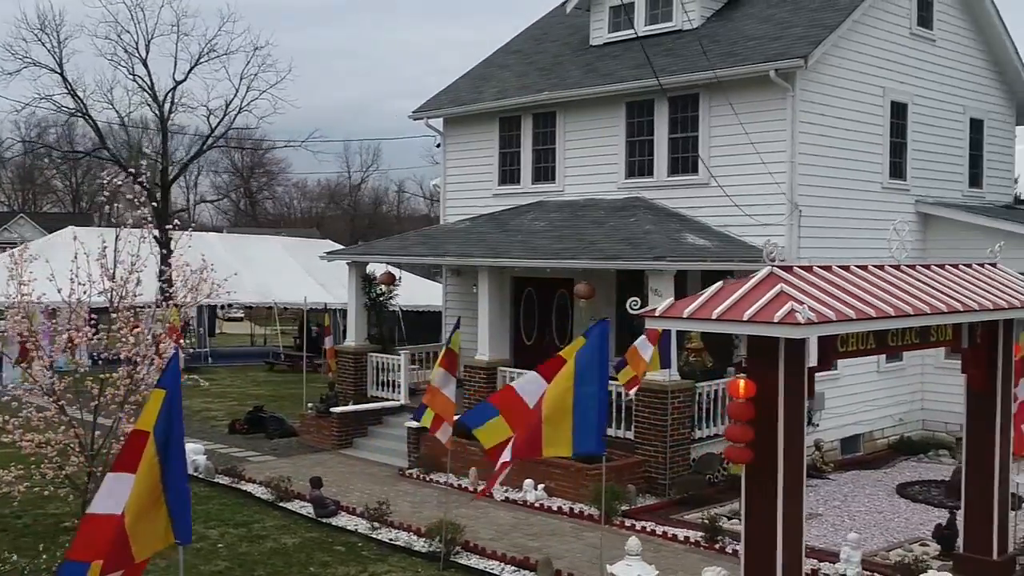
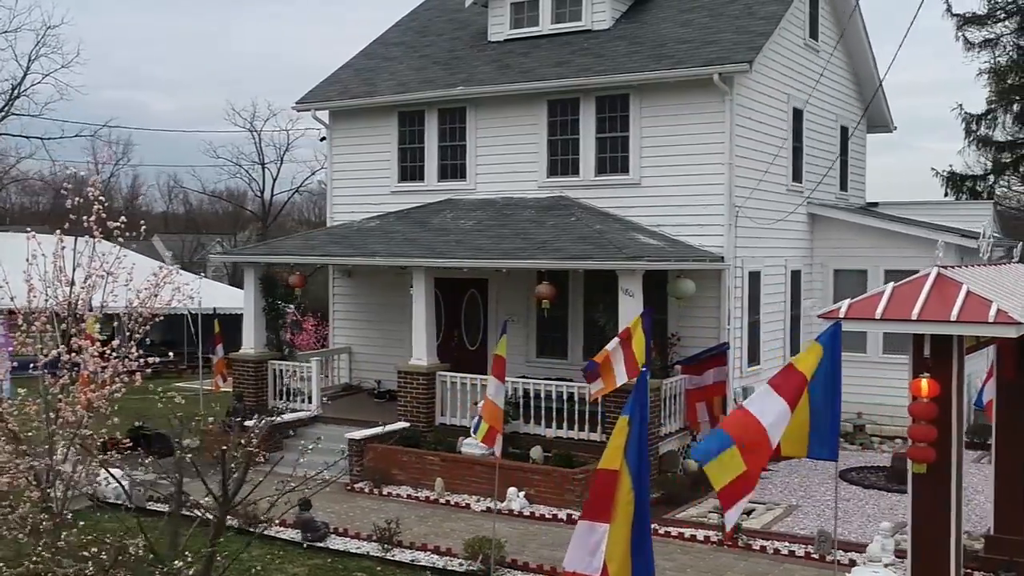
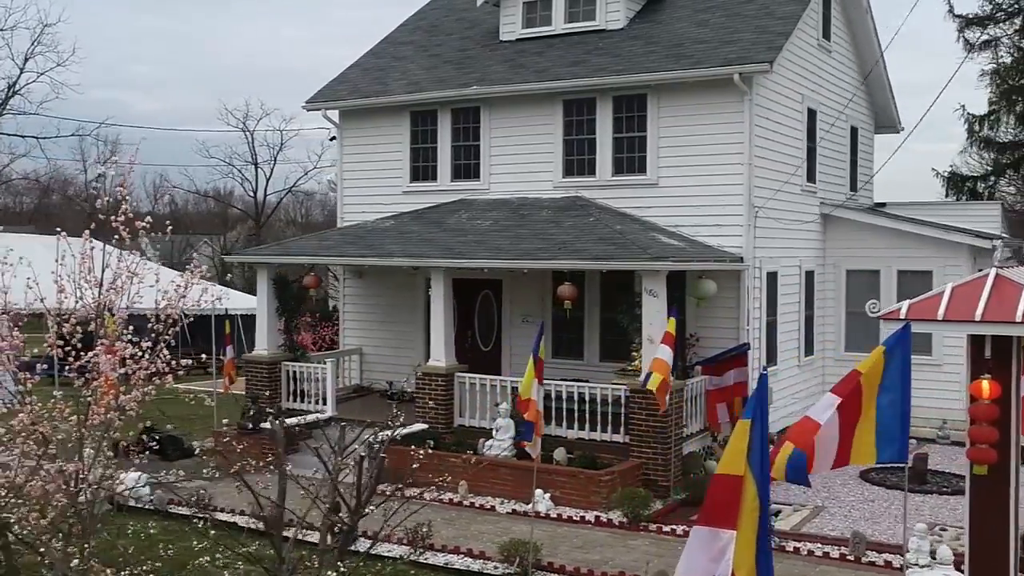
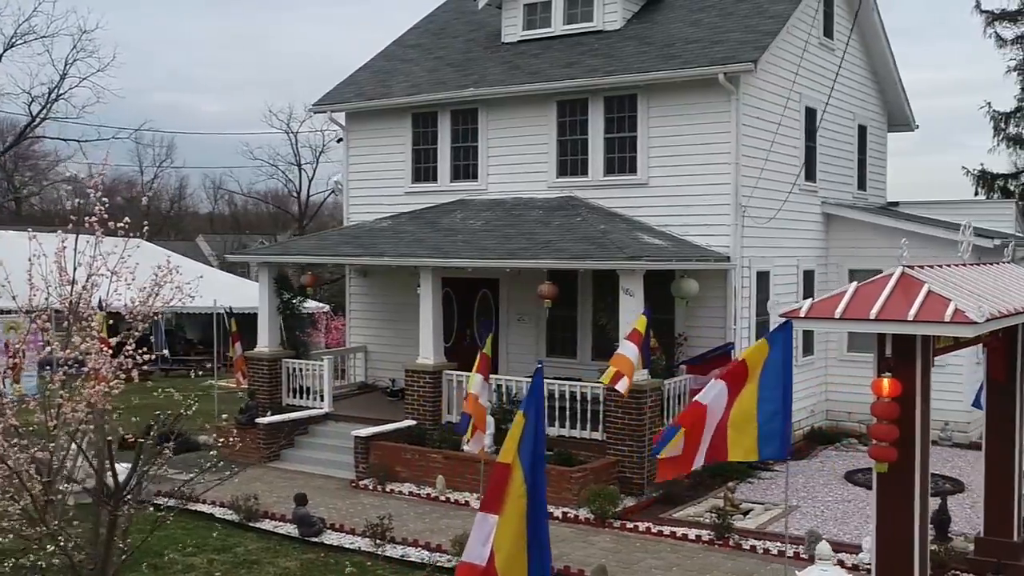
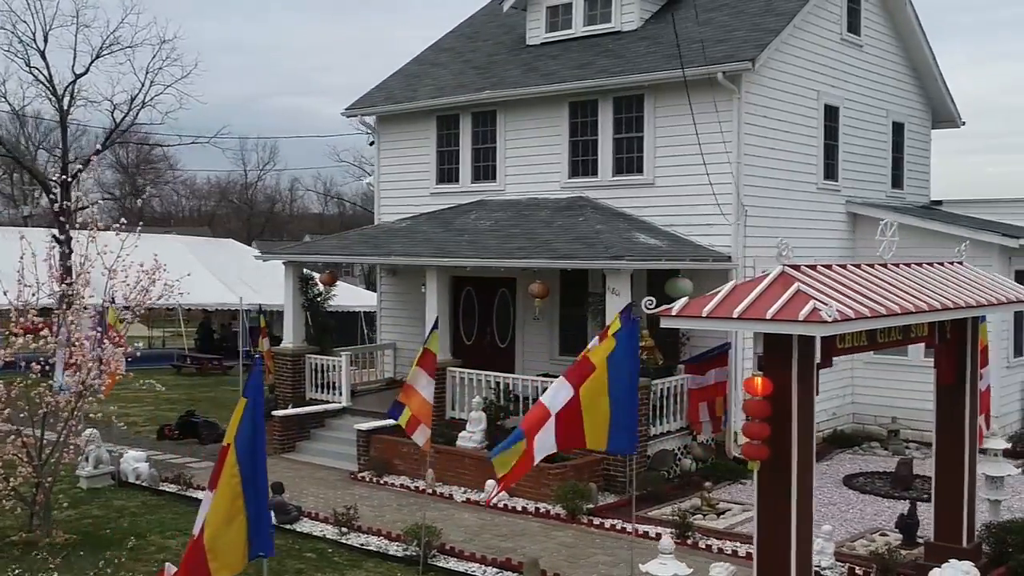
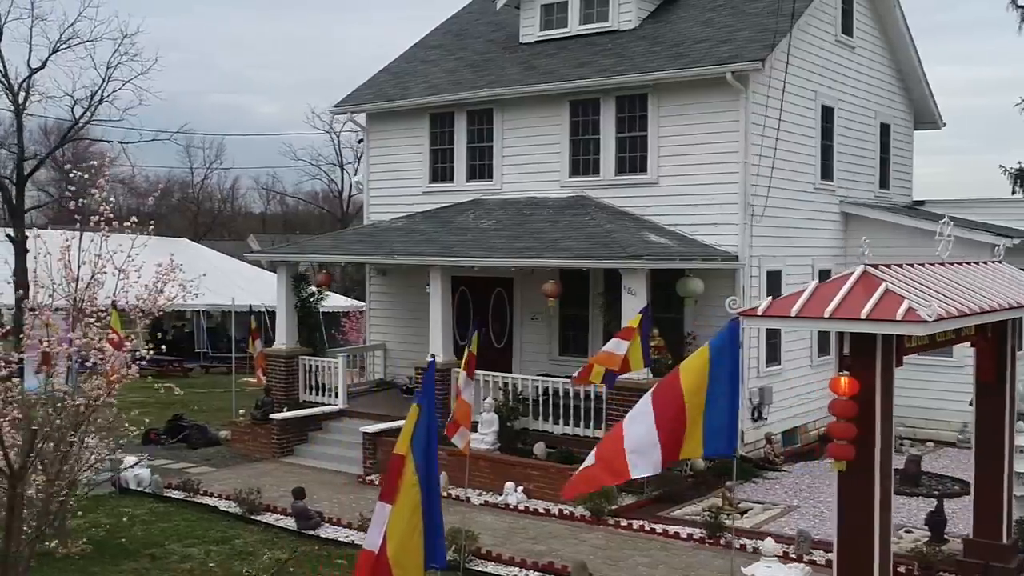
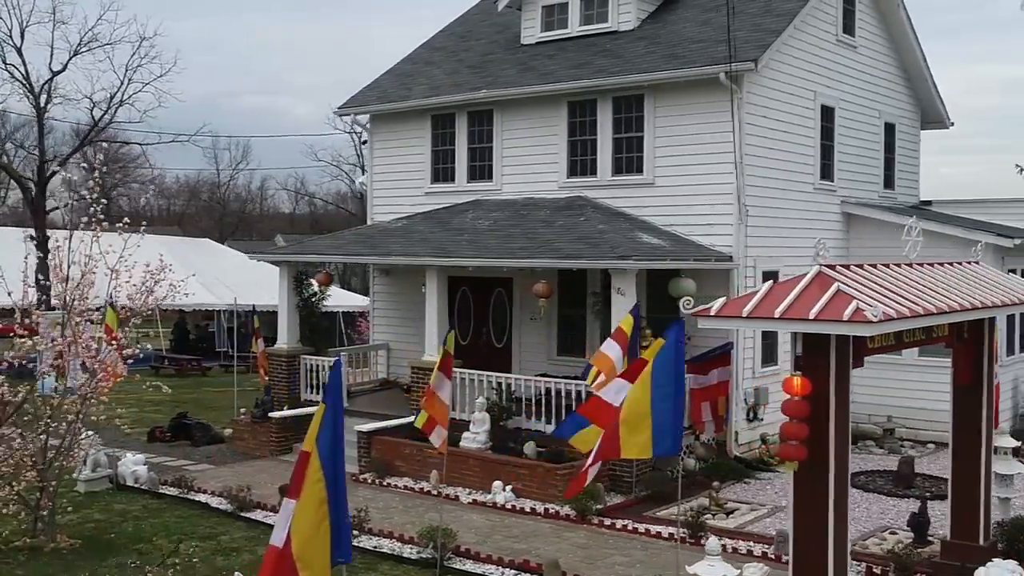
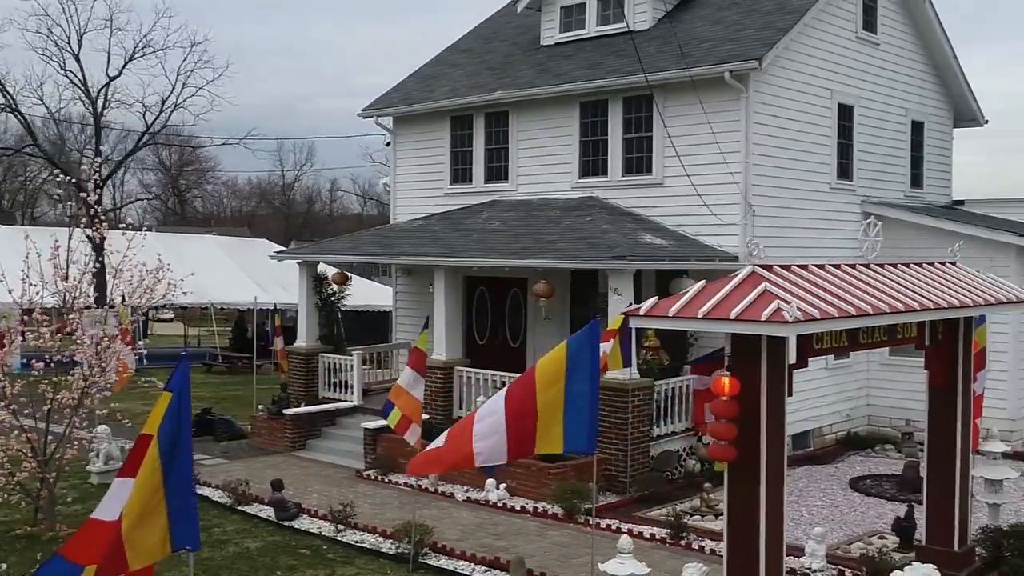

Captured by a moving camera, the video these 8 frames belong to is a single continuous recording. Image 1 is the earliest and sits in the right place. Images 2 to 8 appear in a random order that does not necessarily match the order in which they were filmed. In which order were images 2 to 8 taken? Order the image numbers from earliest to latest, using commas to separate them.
8, 5, 7, 6, 4, 2, 3
